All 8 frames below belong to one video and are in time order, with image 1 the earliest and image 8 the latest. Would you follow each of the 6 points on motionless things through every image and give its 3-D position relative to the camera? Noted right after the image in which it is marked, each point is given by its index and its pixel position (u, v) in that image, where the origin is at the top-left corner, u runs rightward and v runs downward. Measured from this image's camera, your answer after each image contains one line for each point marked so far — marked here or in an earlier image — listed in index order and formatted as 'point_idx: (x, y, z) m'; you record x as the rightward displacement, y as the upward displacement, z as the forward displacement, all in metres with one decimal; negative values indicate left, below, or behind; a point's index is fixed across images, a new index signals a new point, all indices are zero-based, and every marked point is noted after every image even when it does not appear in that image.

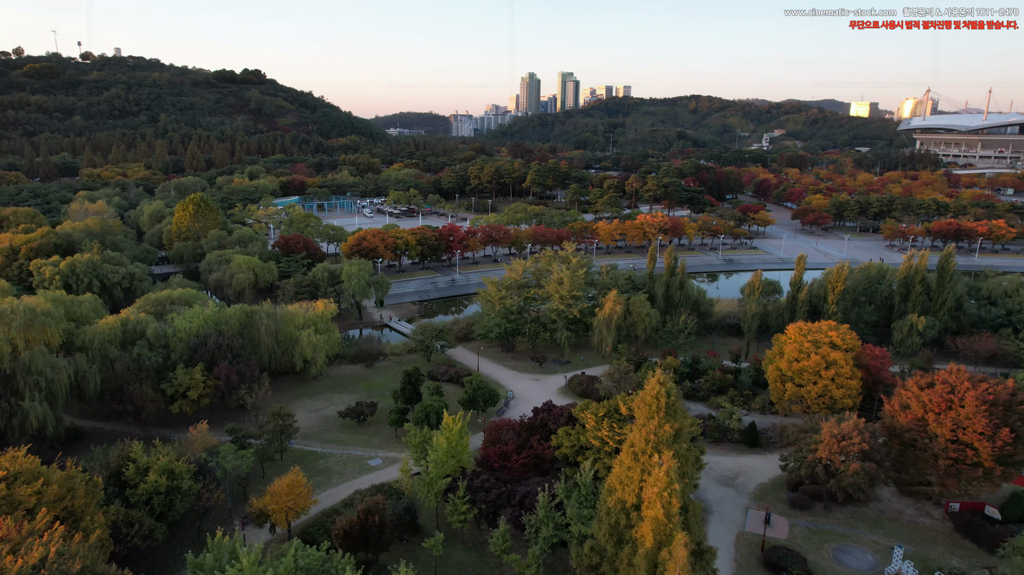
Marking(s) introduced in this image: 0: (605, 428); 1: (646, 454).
0: (+2.8, -4.2, +19.7) m
1: (+2.8, -3.5, +13.8) m
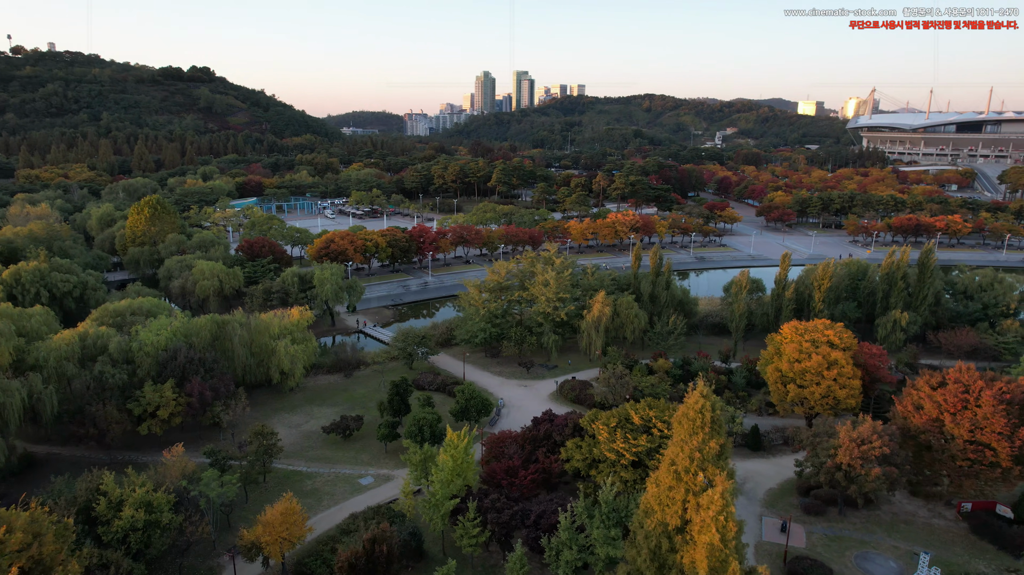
0: (+3.1, -4.3, +18.7) m
1: (+3.4, -3.6, +12.8) m
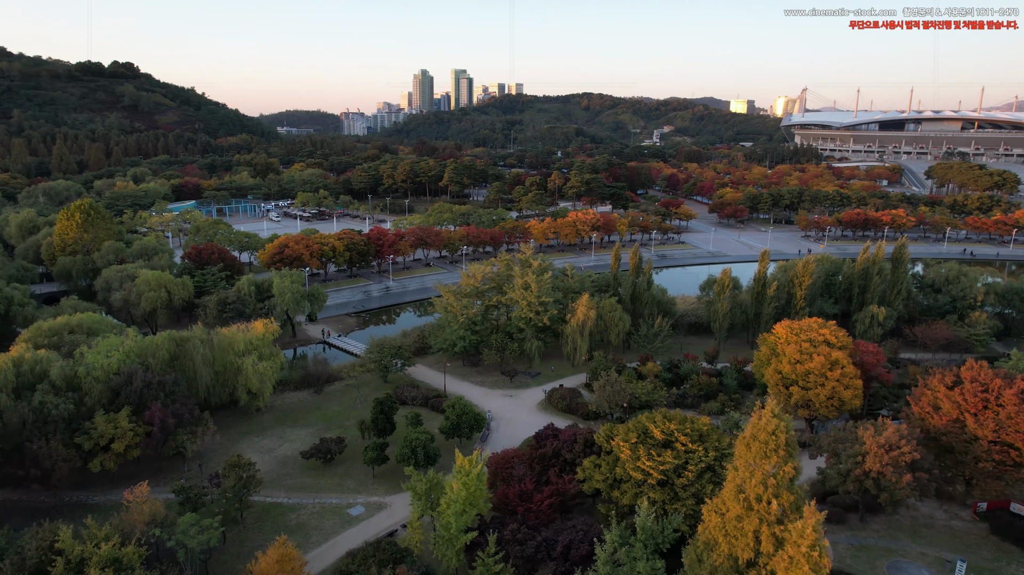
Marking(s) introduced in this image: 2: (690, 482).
0: (+3.5, -4.4, +17.3) m
1: (+4.3, -3.7, +11.5) m
2: (+4.6, -5.0, +17.0) m
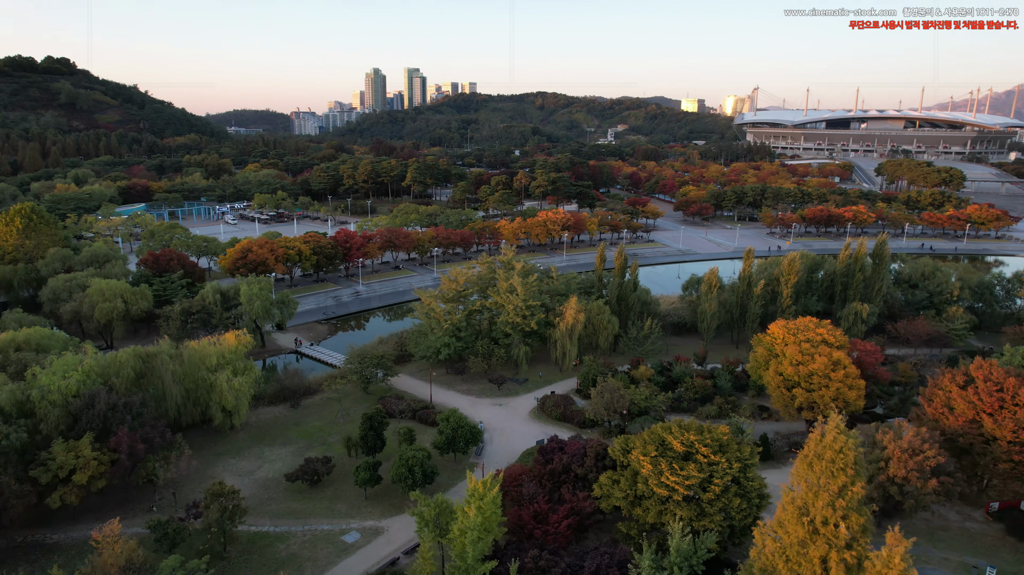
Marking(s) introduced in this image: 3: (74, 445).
0: (+3.8, -4.5, +16.4) m
1: (+5.1, -3.8, +10.6) m
2: (+5.0, -5.0, +16.1) m
3: (-12.1, -4.4, +18.5) m
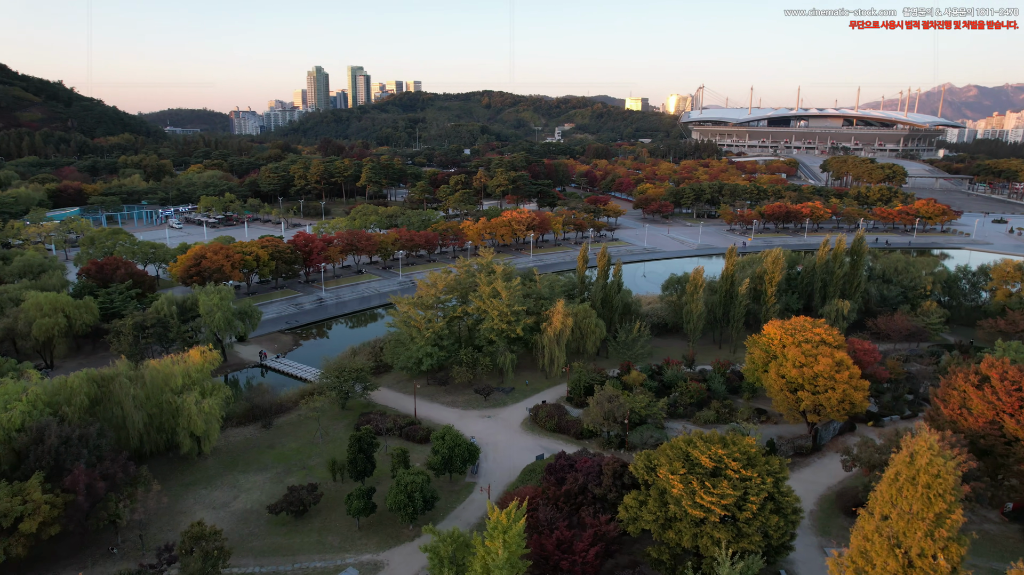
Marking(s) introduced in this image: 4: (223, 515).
0: (+4.3, -4.6, +15.2) m
1: (+6.0, -3.9, +9.6) m
2: (+5.5, -5.1, +15.1) m
3: (-11.8, -4.8, +16.1) m
4: (-8.4, -6.6, +19.3) m
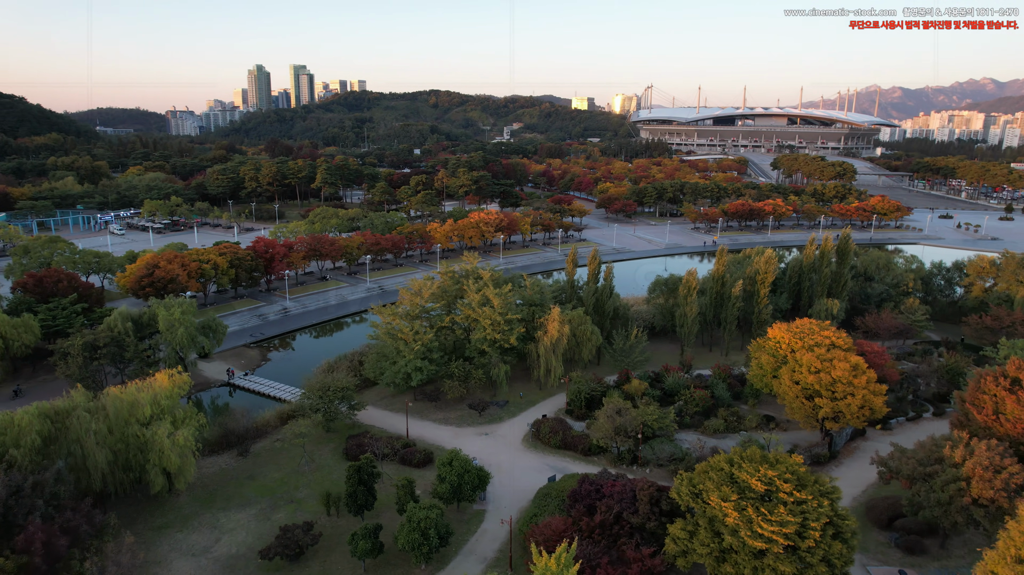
0: (+5.1, -4.8, +13.9) m
1: (+7.2, -4.0, +8.4) m
2: (+6.3, -5.3, +13.8) m
3: (-11.0, -5.3, +13.5) m
4: (-7.8, -7.1, +17.0) m
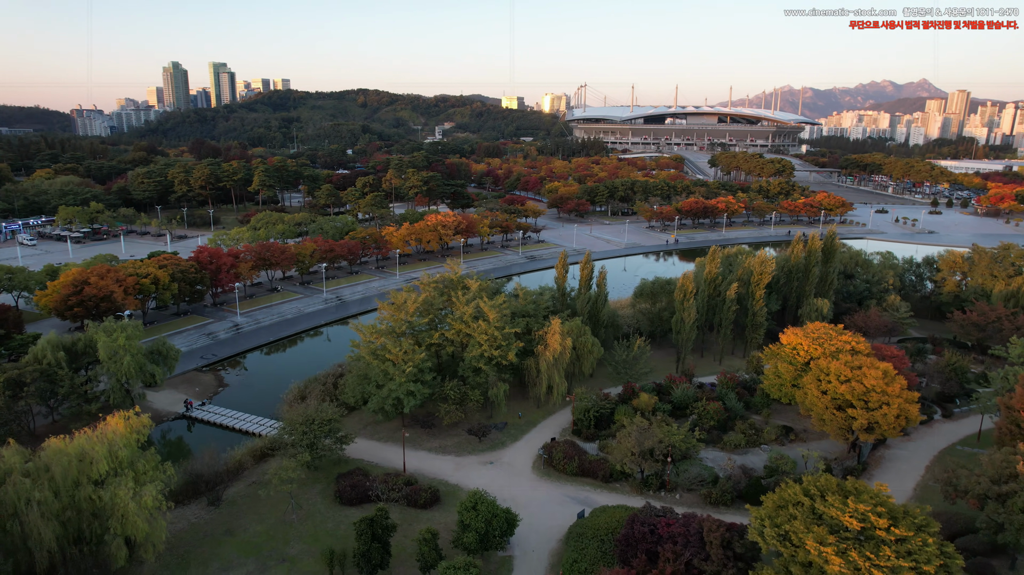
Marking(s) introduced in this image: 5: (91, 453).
0: (+6.4, -5.1, +12.1) m
1: (+9.1, -4.2, +6.9) m
2: (+7.6, -5.5, +12.2) m
3: (-9.5, -6.0, +10.1) m
4: (-6.7, -7.7, +13.8) m
5: (-9.9, -3.9, +15.7) m
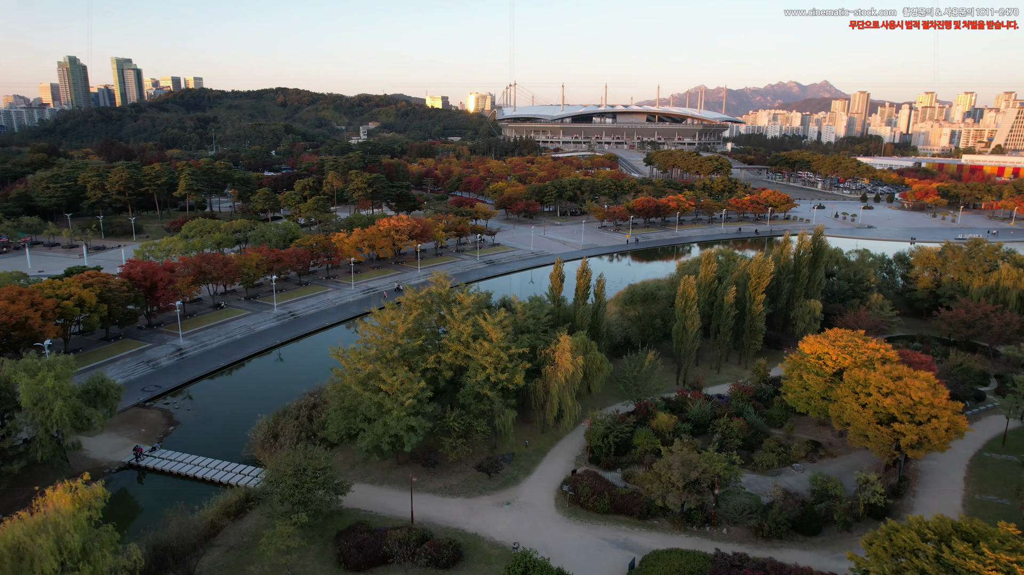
0: (+8.1, -5.3, +10.3) m
1: (+11.2, -4.4, +5.4) m
2: (+9.2, -5.7, +10.5) m
3: (-7.5, -6.7, +6.5) m
4: (-5.1, -8.3, +10.6) m
5: (-8.6, -4.6, +12.1) m
